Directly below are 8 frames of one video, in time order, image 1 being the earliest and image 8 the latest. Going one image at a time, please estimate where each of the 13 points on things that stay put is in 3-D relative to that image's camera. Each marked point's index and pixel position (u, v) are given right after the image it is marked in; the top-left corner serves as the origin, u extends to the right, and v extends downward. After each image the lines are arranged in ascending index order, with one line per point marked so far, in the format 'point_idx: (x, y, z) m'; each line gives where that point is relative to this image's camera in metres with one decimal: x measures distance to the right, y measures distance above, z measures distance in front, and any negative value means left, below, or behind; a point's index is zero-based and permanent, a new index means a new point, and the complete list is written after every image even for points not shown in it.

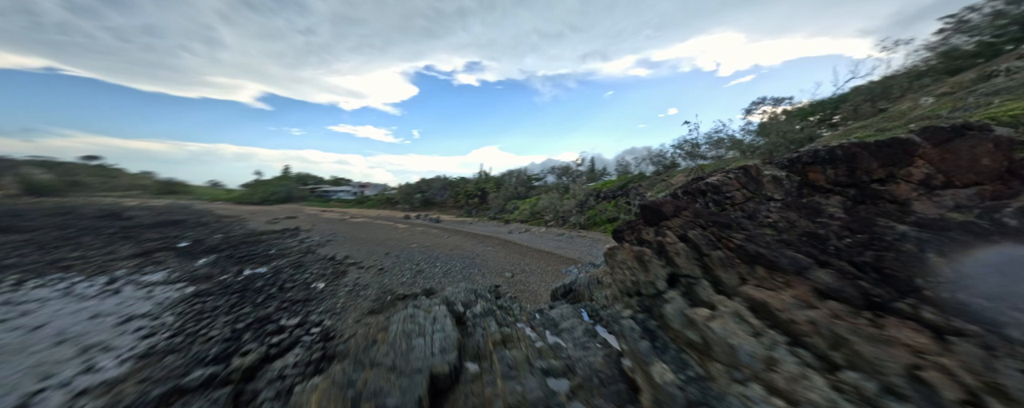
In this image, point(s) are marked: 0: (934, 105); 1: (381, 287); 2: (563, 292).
0: (+14.6, +3.1, +8.3) m
1: (-8.5, -5.3, +16.9) m
2: (+2.3, -4.0, +11.8) m
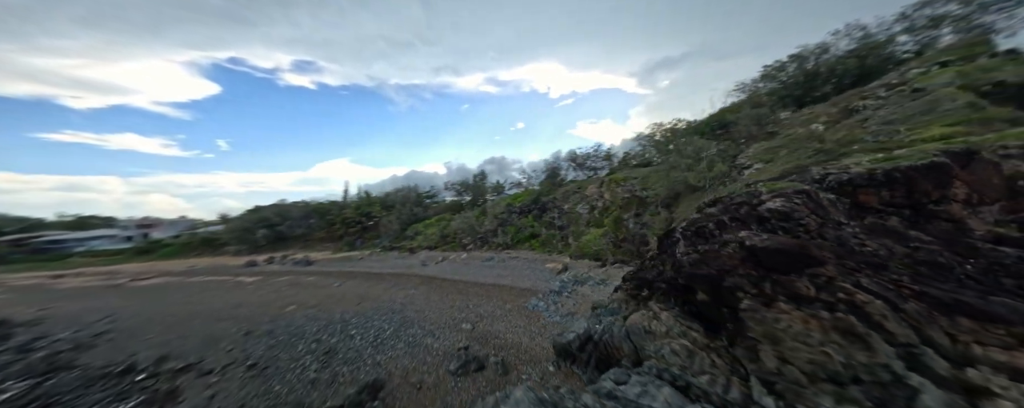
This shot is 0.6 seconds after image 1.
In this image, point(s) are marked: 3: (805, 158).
0: (+14.5, +3.0, +11.3) m
1: (-9.2, -7.7, +10.2) m
2: (+2.6, -5.2, +9.6) m
3: (+12.8, +1.9, +10.9) m
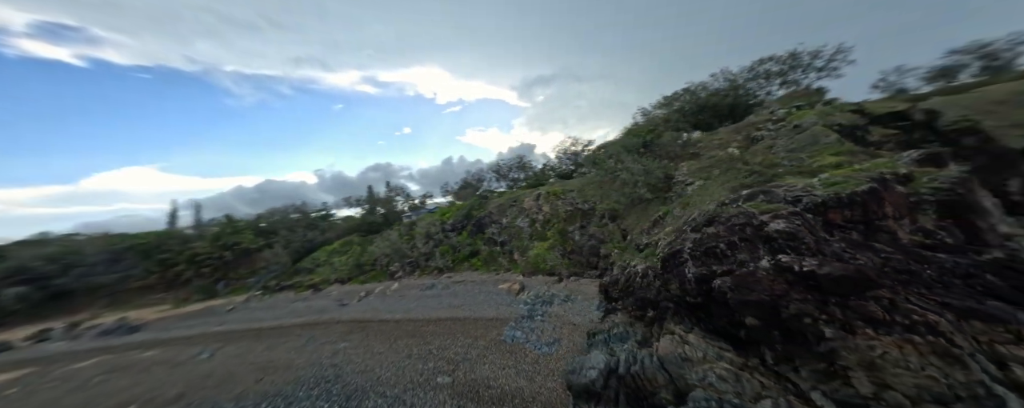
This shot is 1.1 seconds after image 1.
0: (+13.6, +2.5, +14.4) m
1: (-8.0, -9.1, +5.7) m
2: (+3.3, -6.1, +8.9) m
3: (+12.1, +1.4, +13.5) m
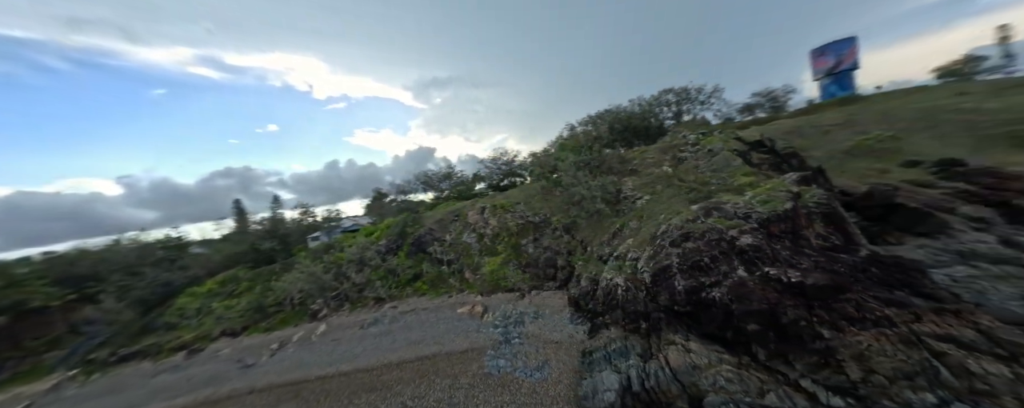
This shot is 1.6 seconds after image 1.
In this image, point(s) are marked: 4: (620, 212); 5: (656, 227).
0: (+11.9, +1.8, +17.5) m
1: (-5.8, -10.3, +2.7) m
2: (+3.9, -7.0, +9.0) m
3: (+10.8, +0.7, +16.1) m
4: (+7.8, -0.6, +18.9) m
5: (+8.5, -1.4, +14.7) m
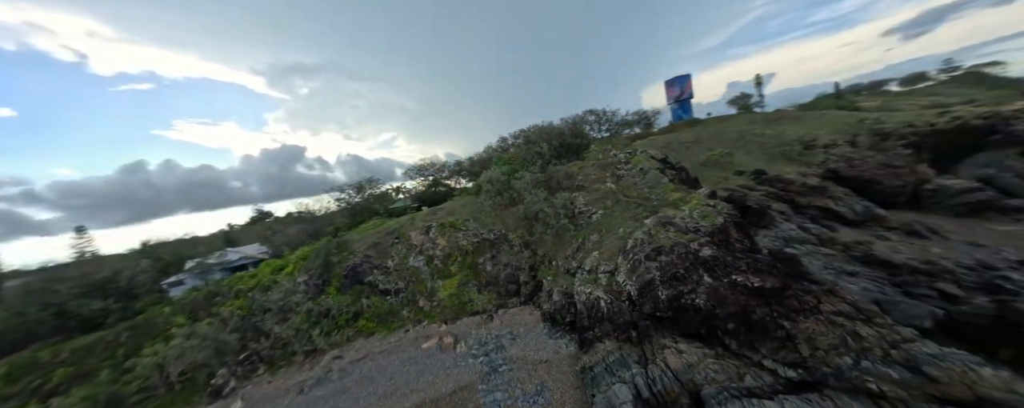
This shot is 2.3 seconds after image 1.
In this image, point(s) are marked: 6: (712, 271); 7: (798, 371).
0: (+9.5, +0.9, +20.5) m
1: (-2.2, -11.6, +0.9) m
2: (+4.9, -8.1, +10.0) m
3: (+8.9, -0.2, +18.9) m
4: (+5.3, -1.8, +20.6) m
5: (+7.2, -2.4, +16.8) m
6: (+10.0, -3.4, +12.4) m
7: (+10.0, -5.8, +9.1) m
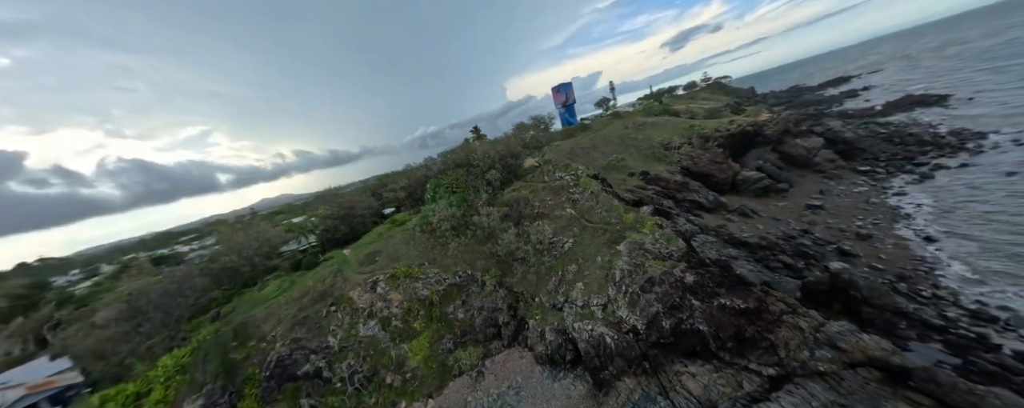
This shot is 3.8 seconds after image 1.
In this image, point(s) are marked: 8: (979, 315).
0: (+7.0, -1.2, +22.5) m
1: (+4.2, -14.6, +0.4) m
2: (+7.4, -10.4, +11.2) m
3: (+7.1, -2.4, +20.8) m
4: (+3.3, -4.3, +21.2) m
5: (+6.5, -4.7, +18.3) m
6: (+10.7, -5.2, +15.1) m
7: (+12.1, -7.5, +12.1) m
8: (+27.4, -6.5, +15.3) m
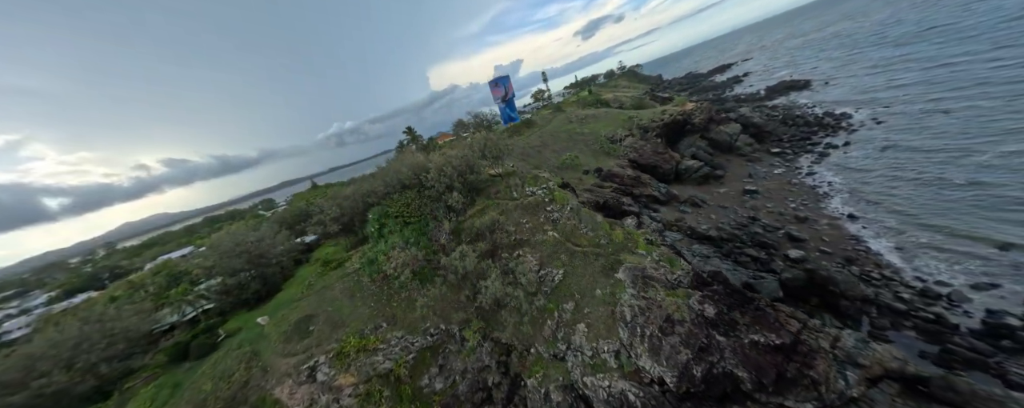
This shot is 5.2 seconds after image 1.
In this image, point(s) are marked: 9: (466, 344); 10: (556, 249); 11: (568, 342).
0: (+5.1, -2.8, +20.0) m
1: (+8.2, -16.5, -1.9) m
2: (+8.7, -11.9, +9.2) m
3: (+5.8, -3.9, +18.4) m
4: (+2.2, -6.3, +18.1) m
5: (+5.9, -6.3, +15.9) m
6: (+10.7, -6.4, +13.5) m
7: (+12.9, -8.5, +10.9) m
8: (+27.1, -5.8, +17.1) m
9: (-3.5, -9.8, +18.6) m
10: (+3.2, -3.2, +20.2) m
11: (+3.4, -8.5, +16.1) m
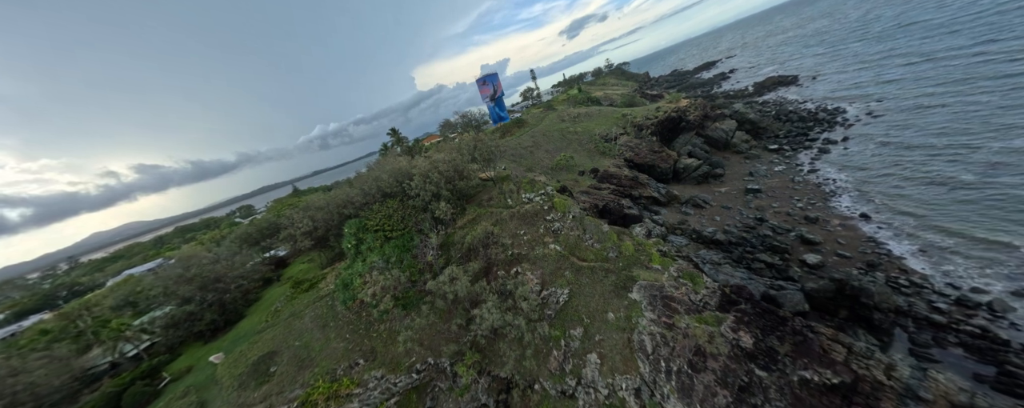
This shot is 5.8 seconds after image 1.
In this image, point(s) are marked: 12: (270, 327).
0: (+4.9, -3.3, +17.7) m
1: (+9.2, -17.1, -4.0) m
2: (+9.1, -12.5, +7.1) m
3: (+5.6, -4.5, +16.1) m
4: (+2.1, -7.0, +15.7) m
5: (+6.0, -6.9, +13.6) m
6: (+10.8, -6.9, +11.5) m
7: (+13.1, -8.9, +9.0) m
8: (+27.0, -5.9, +15.7) m
9: (-3.4, -10.6, +16.1) m
10: (+3.0, -3.9, +17.8) m
11: (+3.5, -9.2, +13.8) m
12: (-18.3, -9.3, +19.7) m
